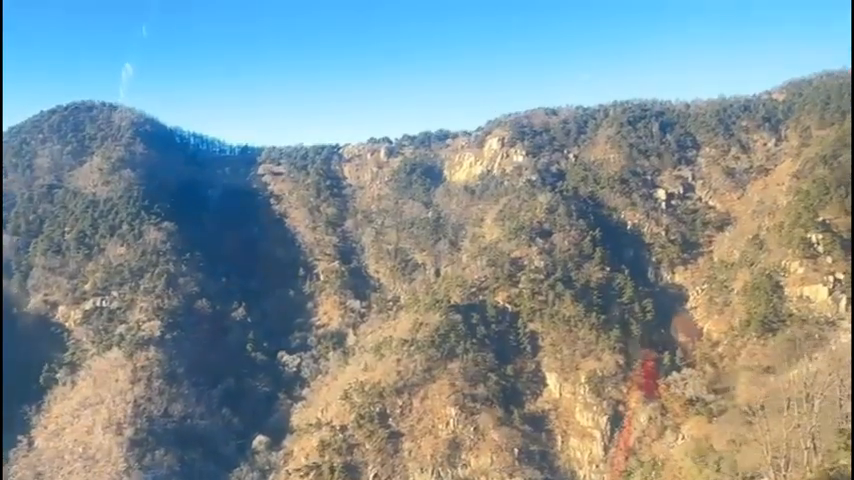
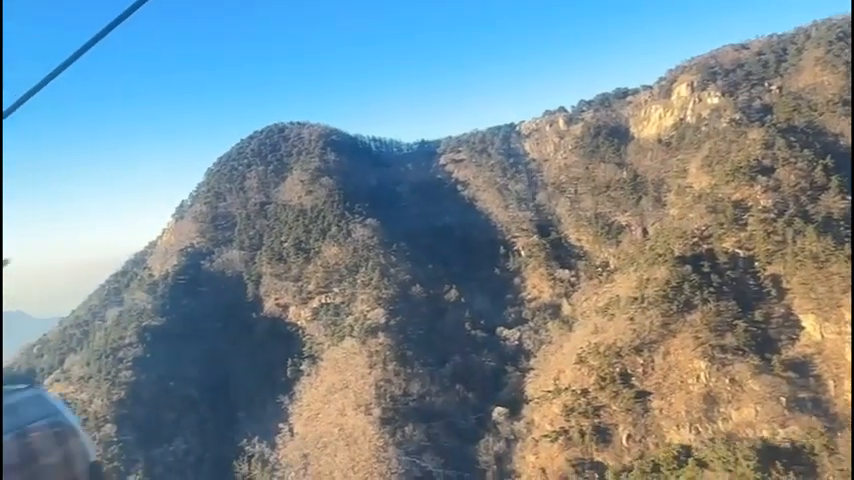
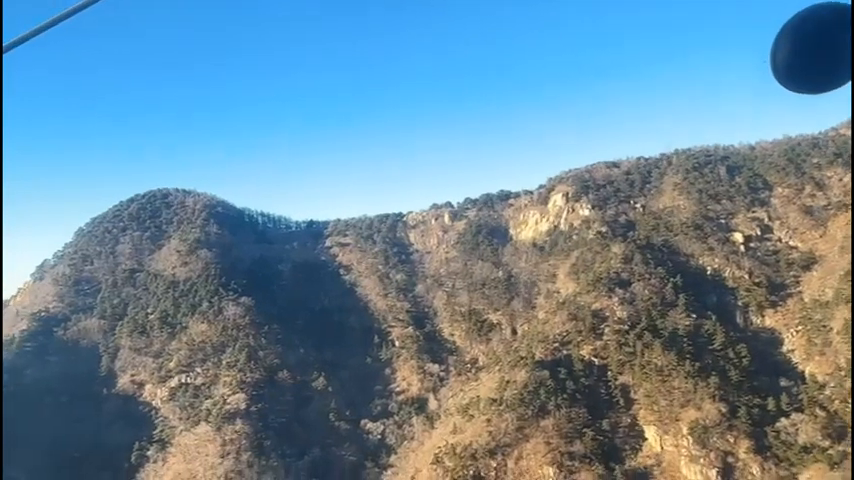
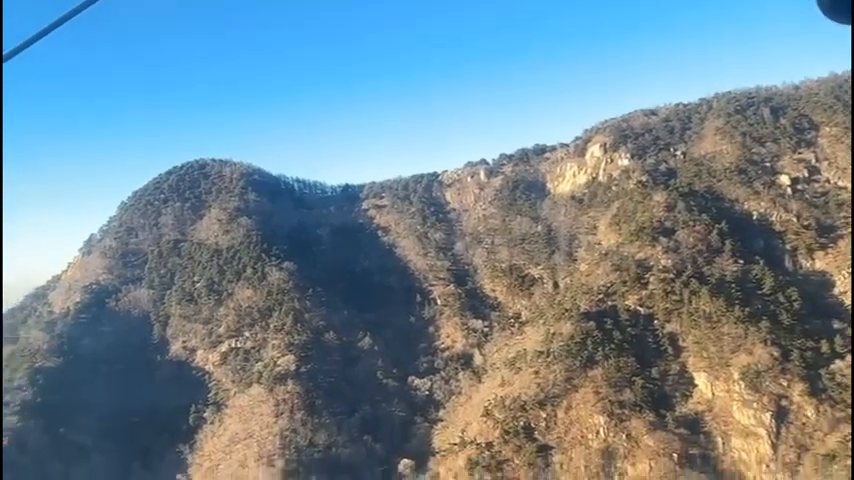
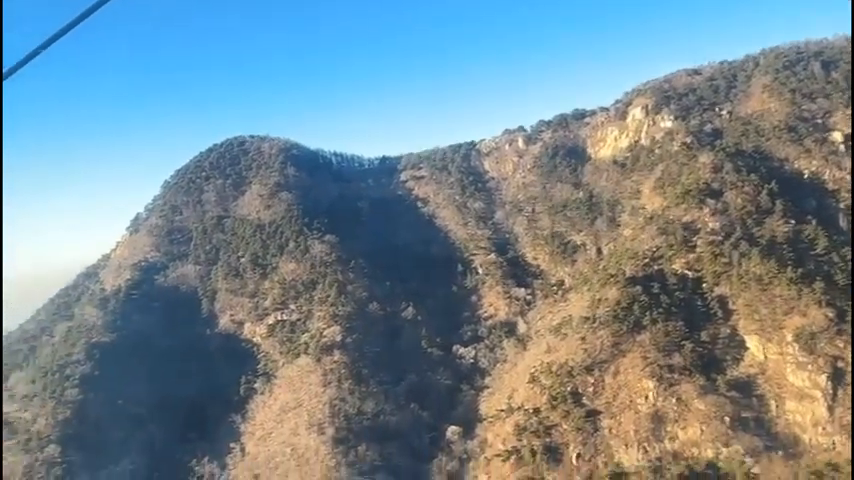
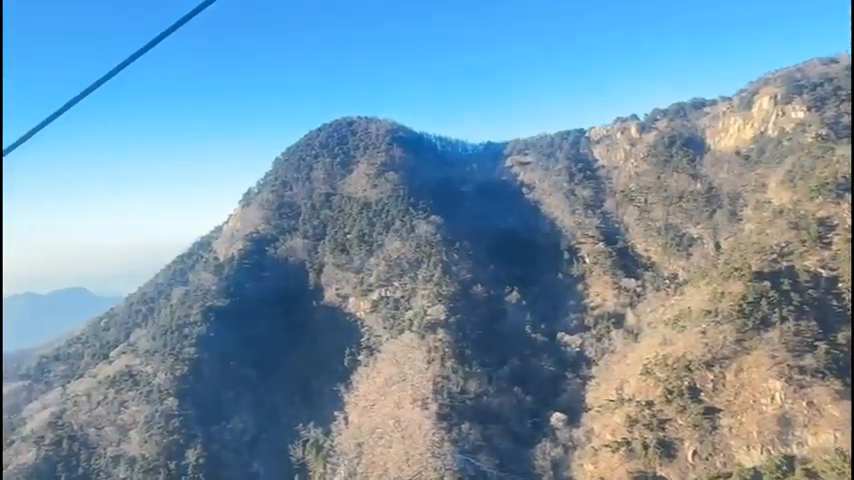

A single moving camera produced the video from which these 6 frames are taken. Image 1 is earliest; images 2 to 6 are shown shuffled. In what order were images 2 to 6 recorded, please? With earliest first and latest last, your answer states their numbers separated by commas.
3, 4, 5, 2, 6
